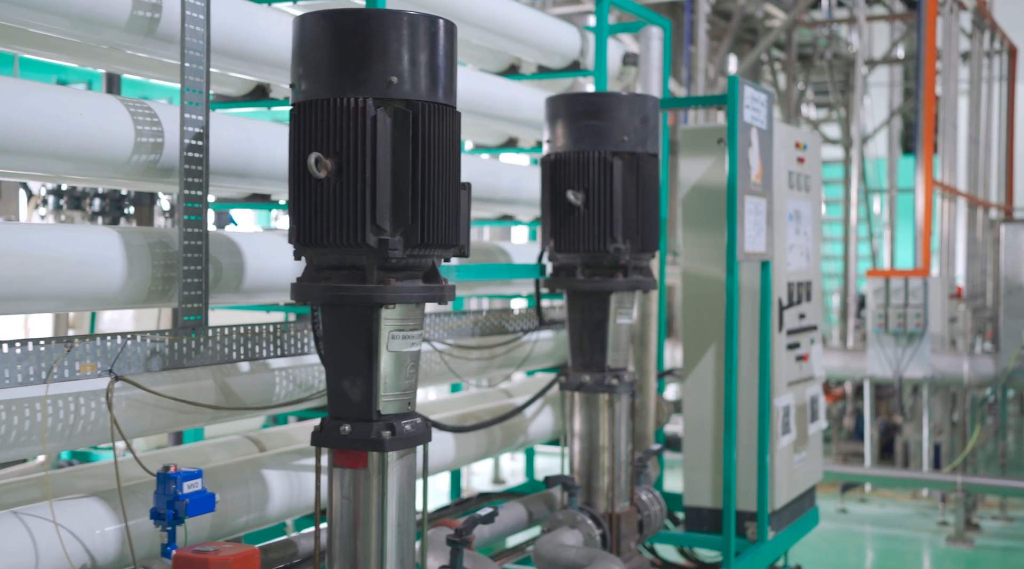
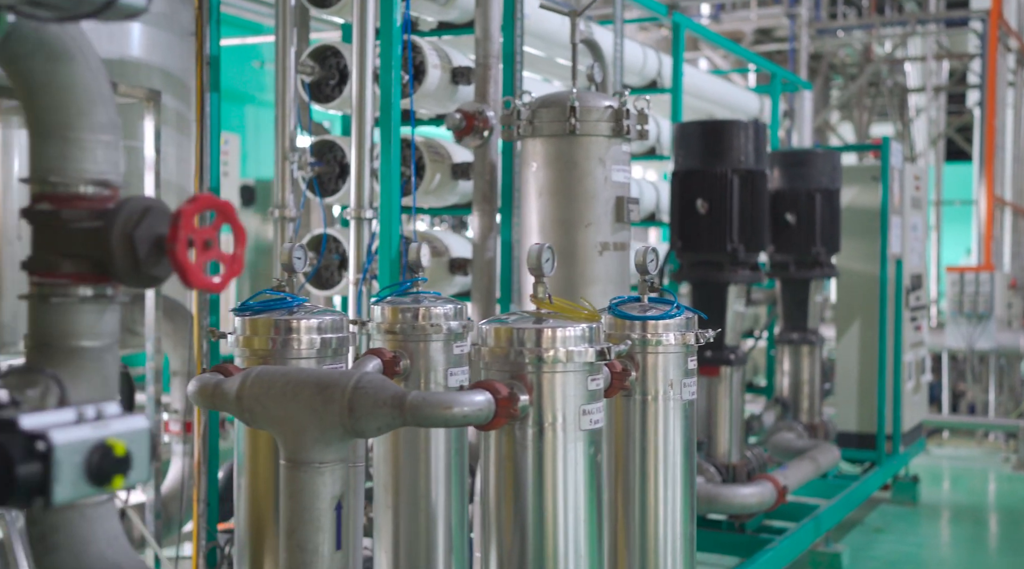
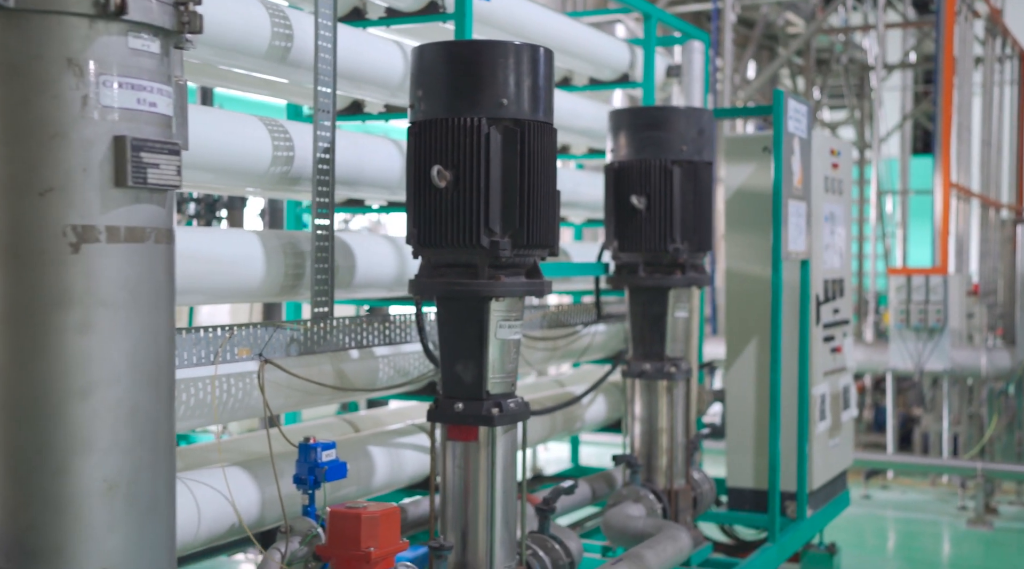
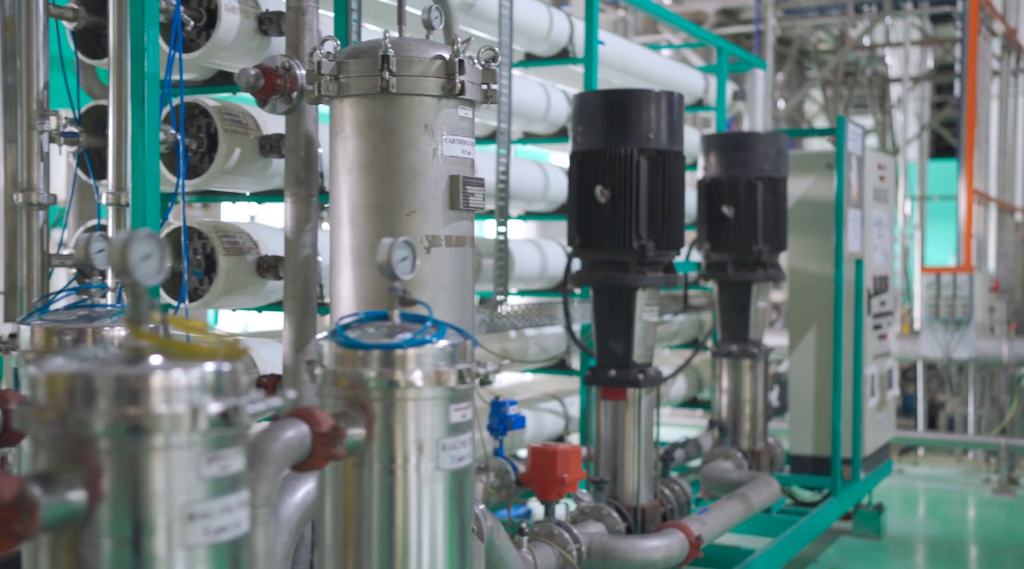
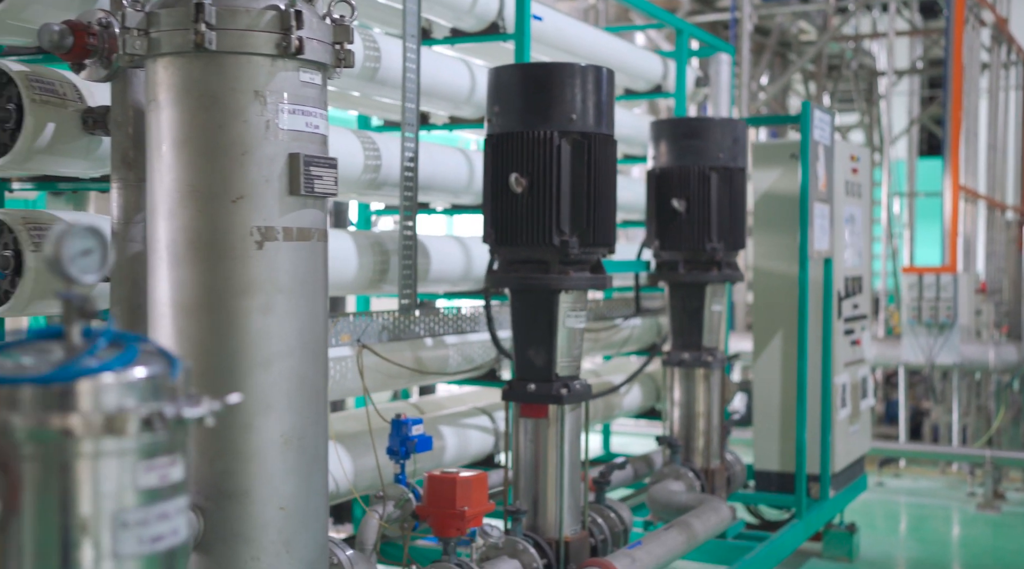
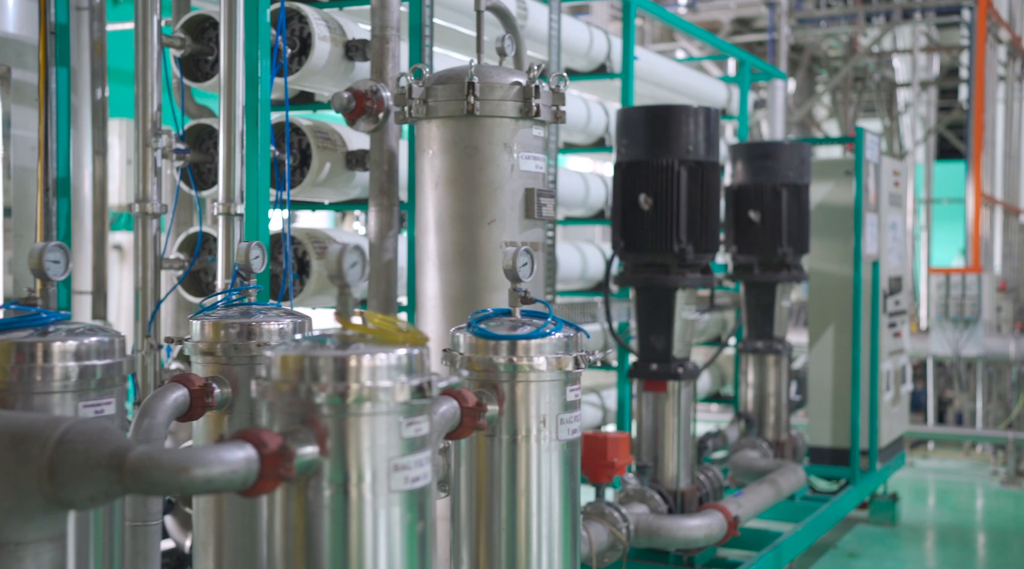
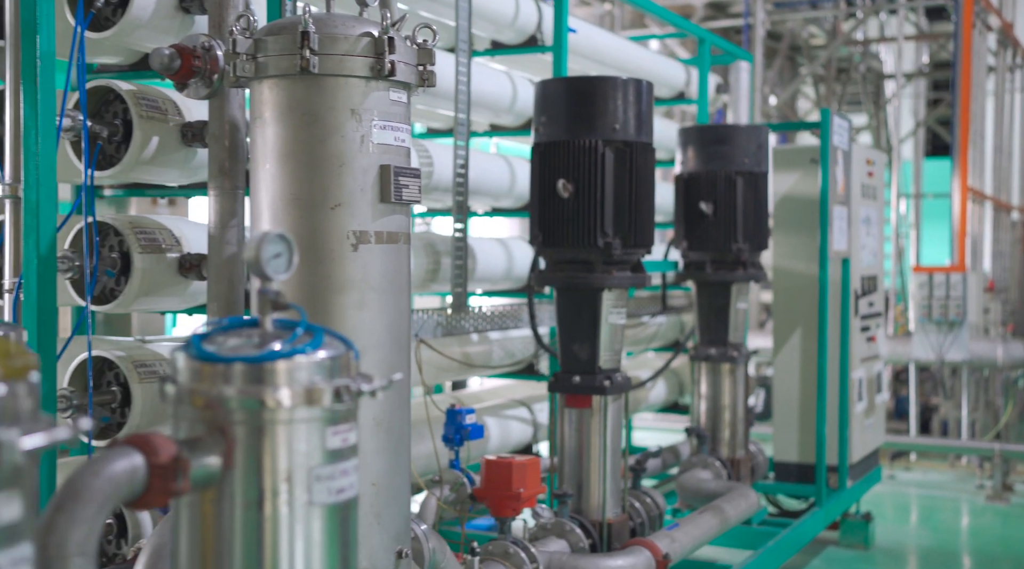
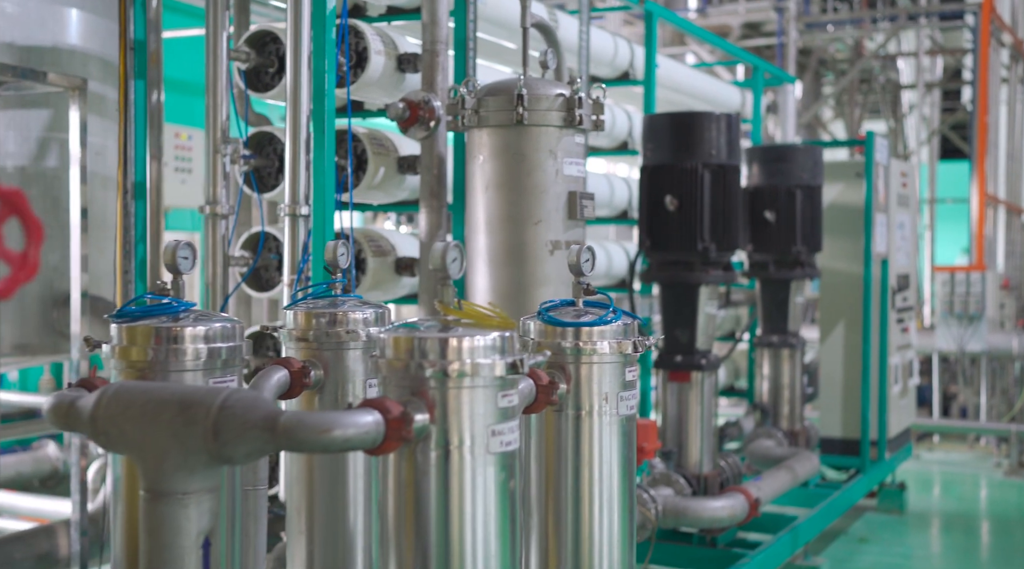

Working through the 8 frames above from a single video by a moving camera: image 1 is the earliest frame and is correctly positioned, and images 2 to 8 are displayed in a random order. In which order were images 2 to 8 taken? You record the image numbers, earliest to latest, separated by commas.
3, 5, 7, 4, 6, 8, 2
